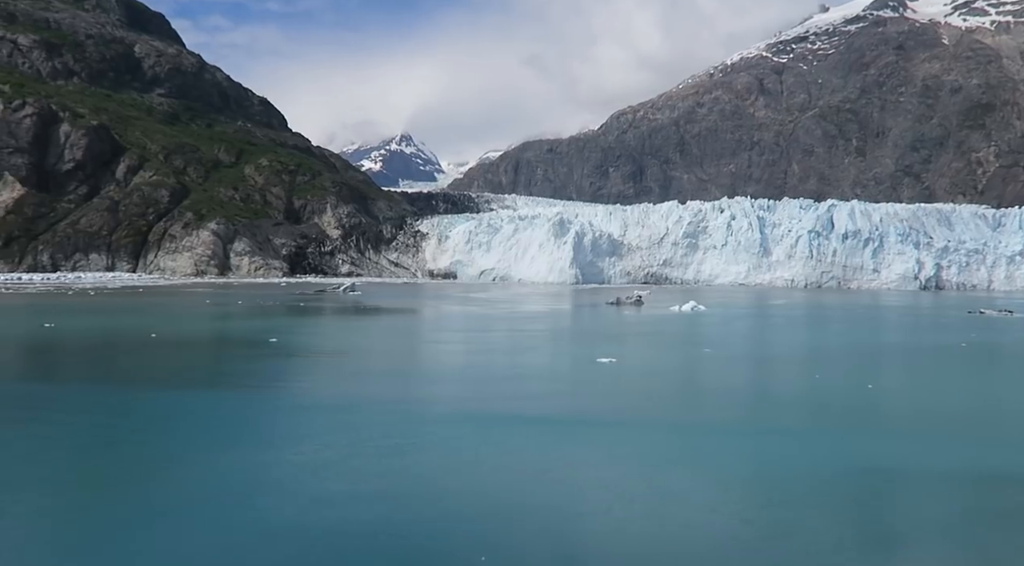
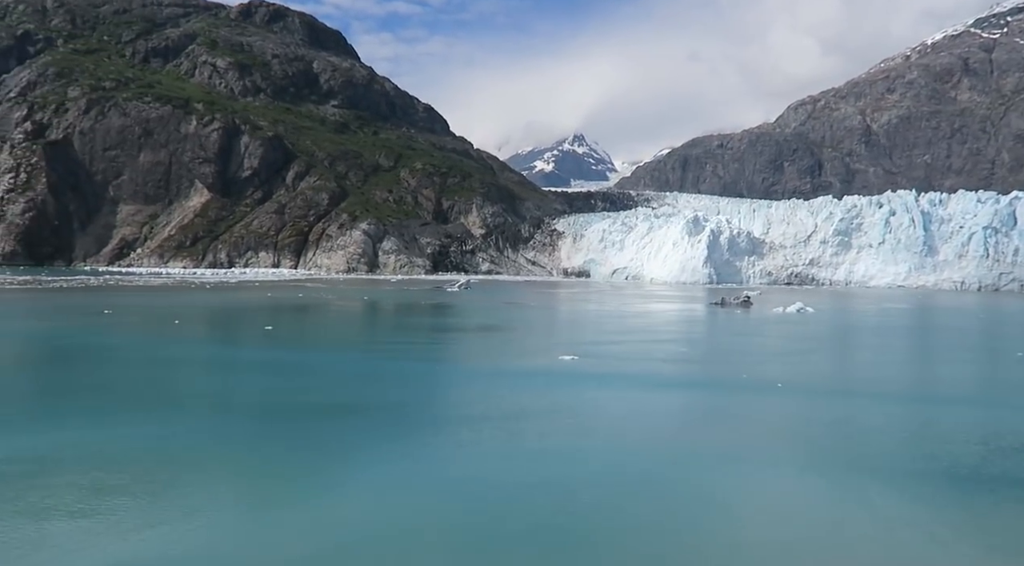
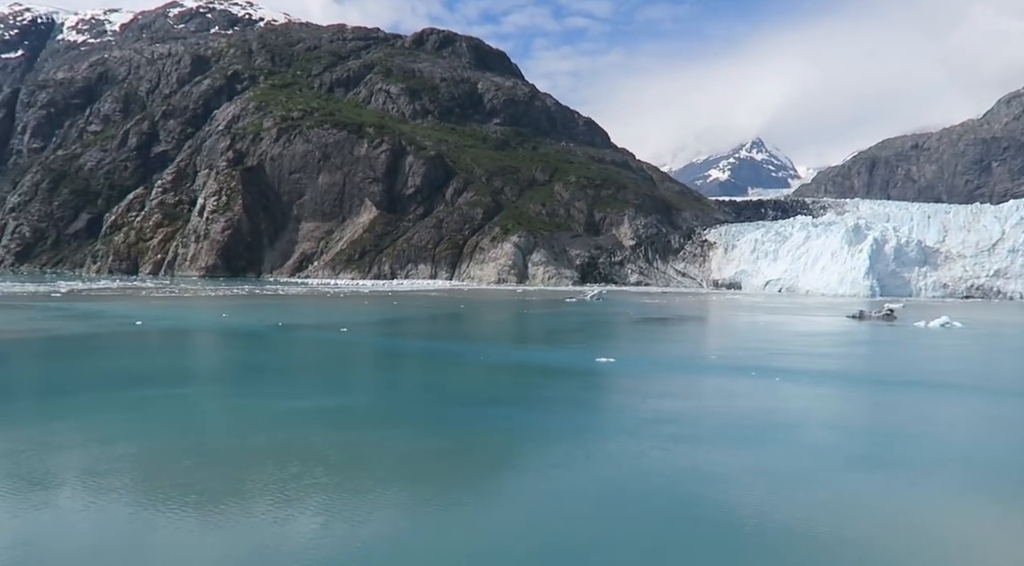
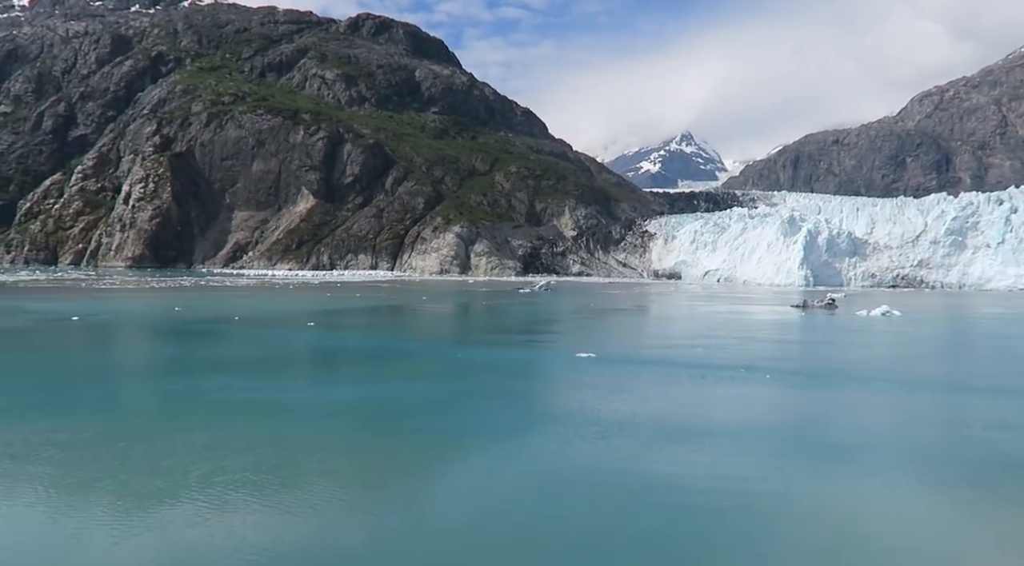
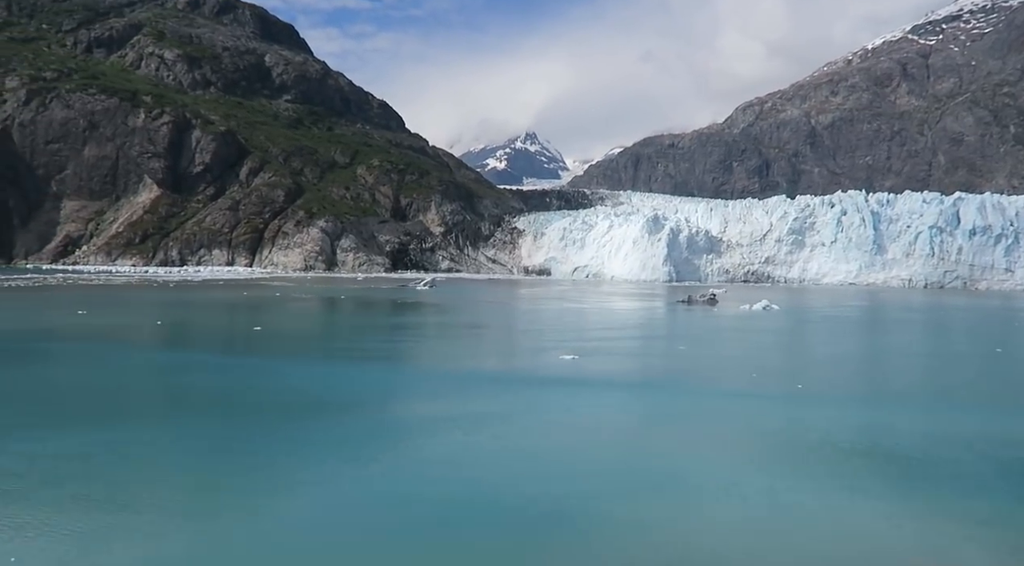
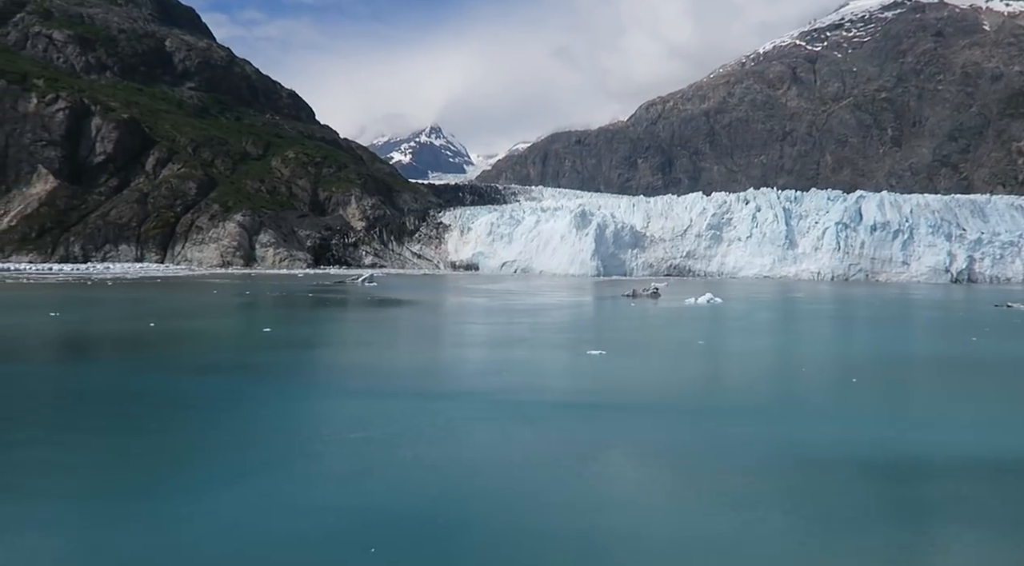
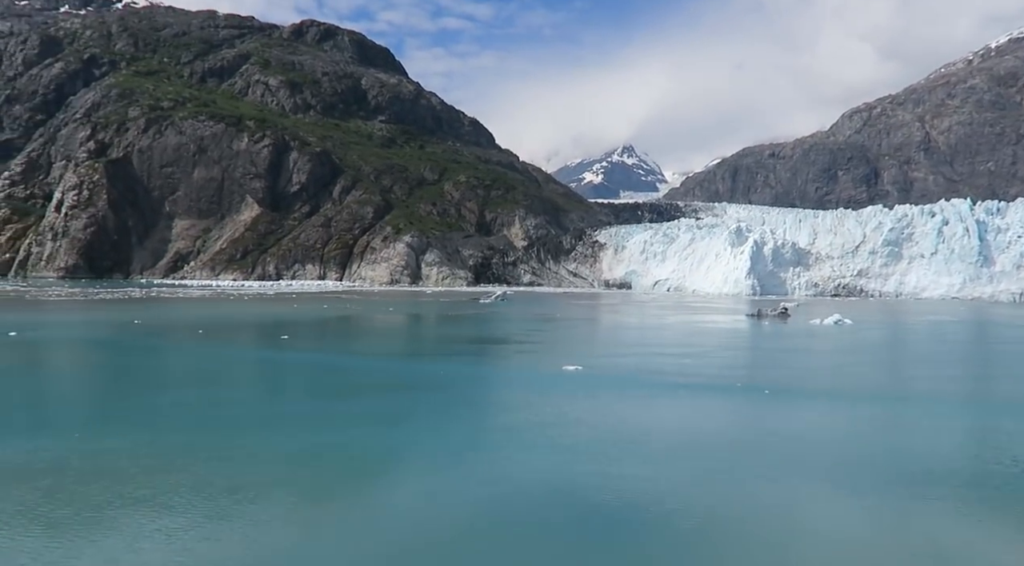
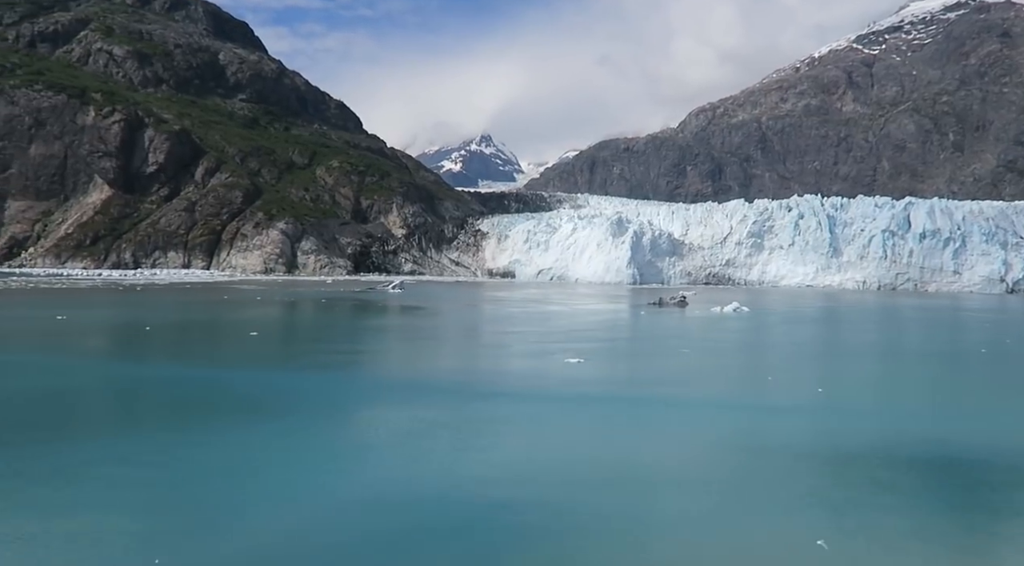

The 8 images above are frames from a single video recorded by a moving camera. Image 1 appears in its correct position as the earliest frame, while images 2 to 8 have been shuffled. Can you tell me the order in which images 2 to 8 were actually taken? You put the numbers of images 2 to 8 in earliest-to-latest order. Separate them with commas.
6, 8, 5, 2, 7, 4, 3
